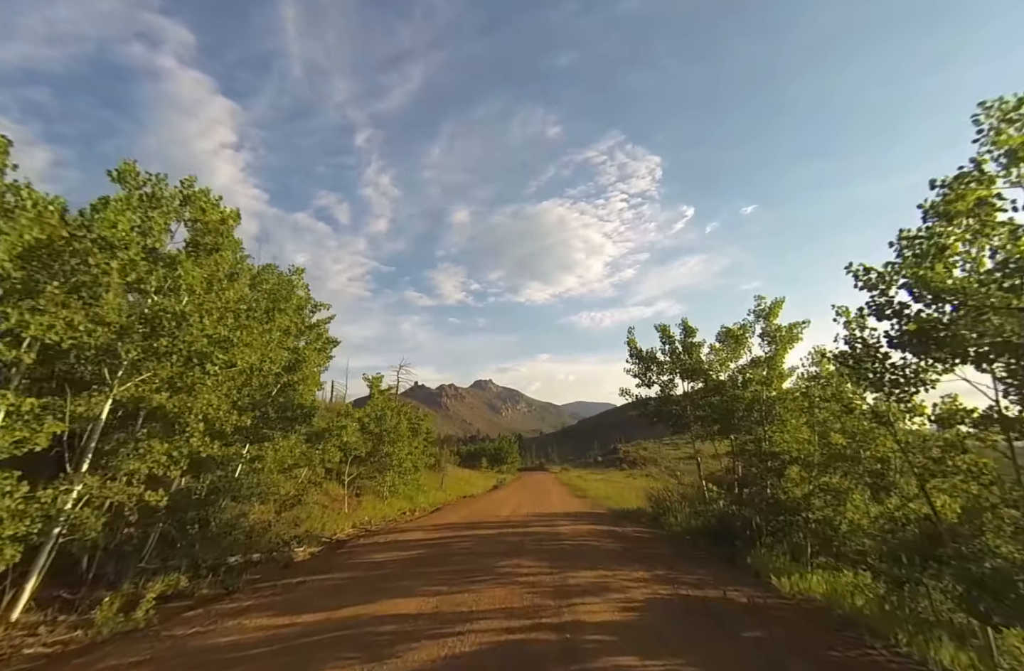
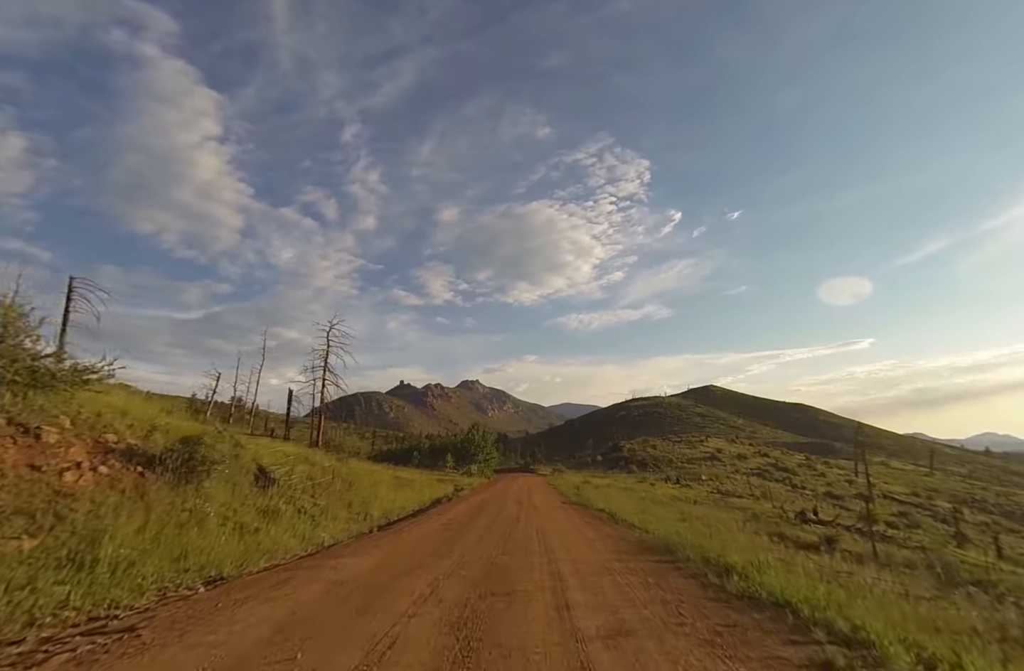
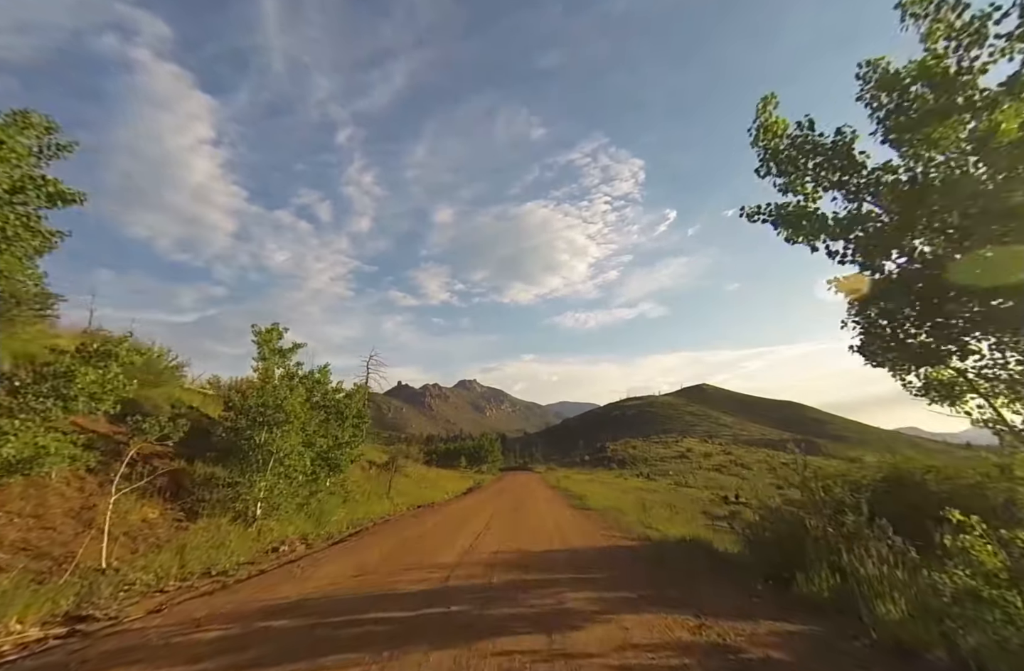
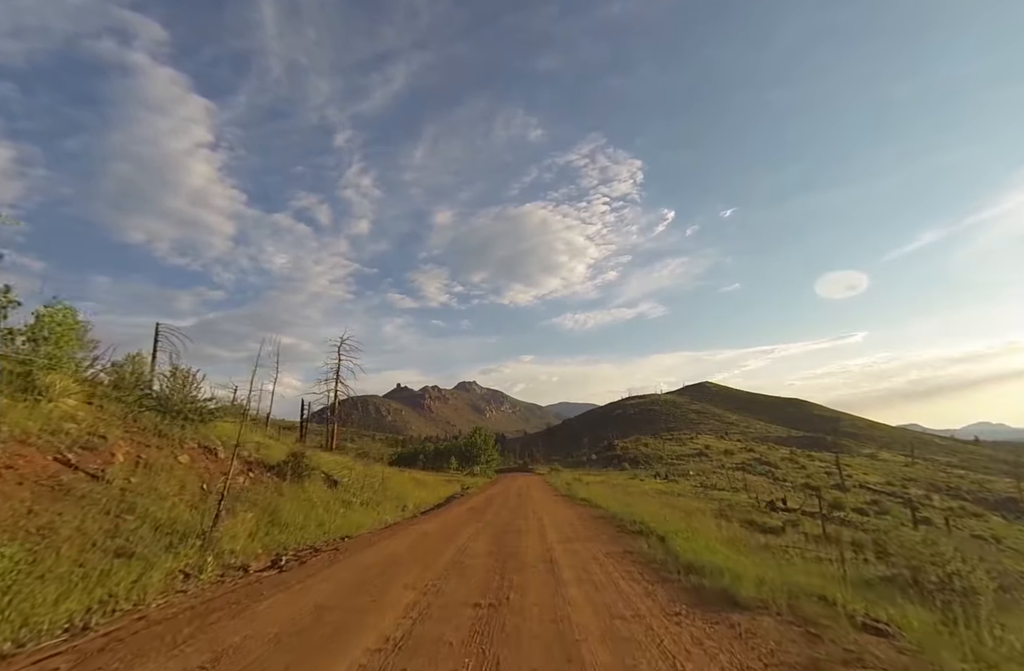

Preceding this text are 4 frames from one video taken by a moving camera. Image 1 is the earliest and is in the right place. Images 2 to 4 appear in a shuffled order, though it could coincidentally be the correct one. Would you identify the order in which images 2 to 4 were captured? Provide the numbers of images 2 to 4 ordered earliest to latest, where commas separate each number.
3, 4, 2
